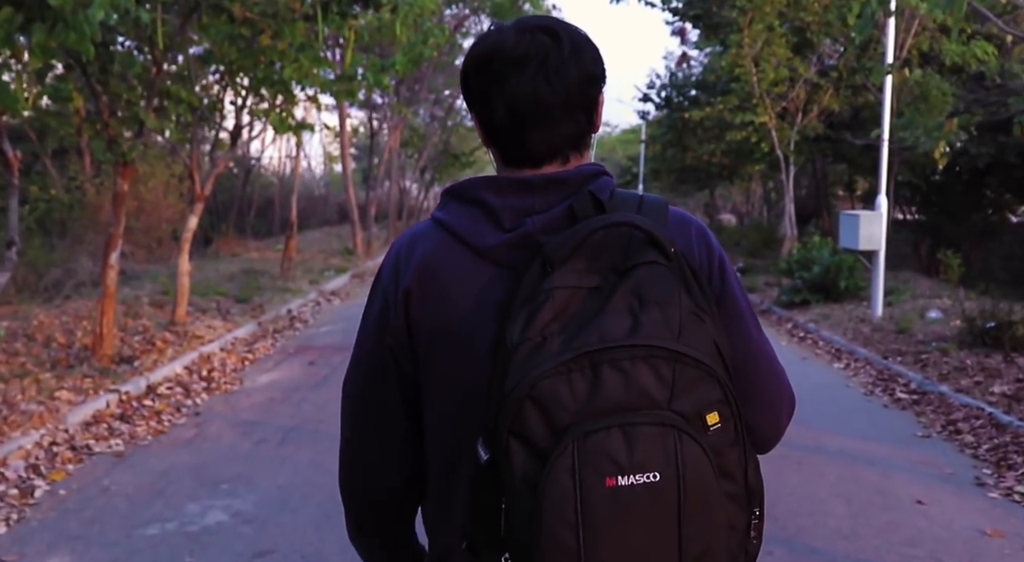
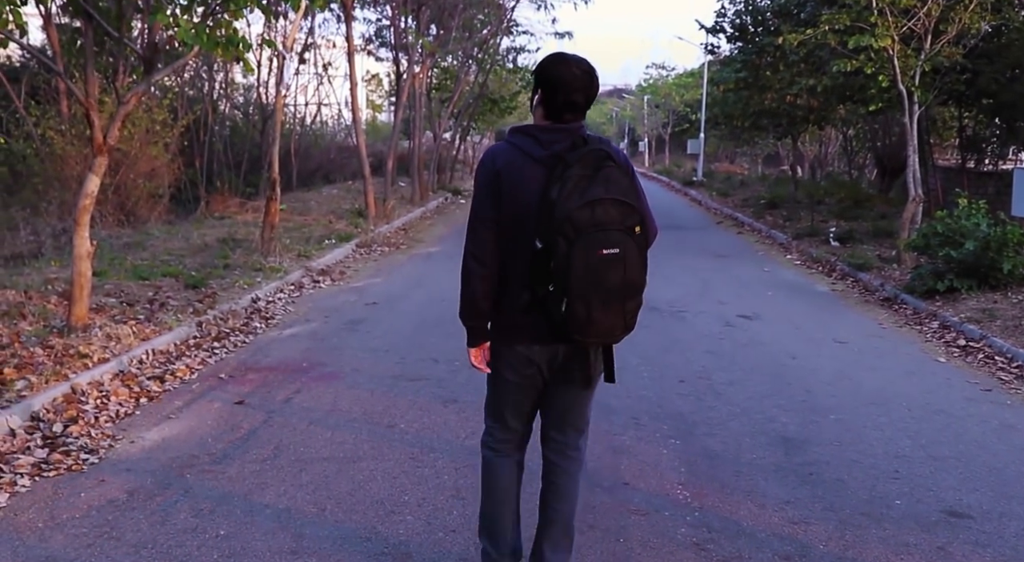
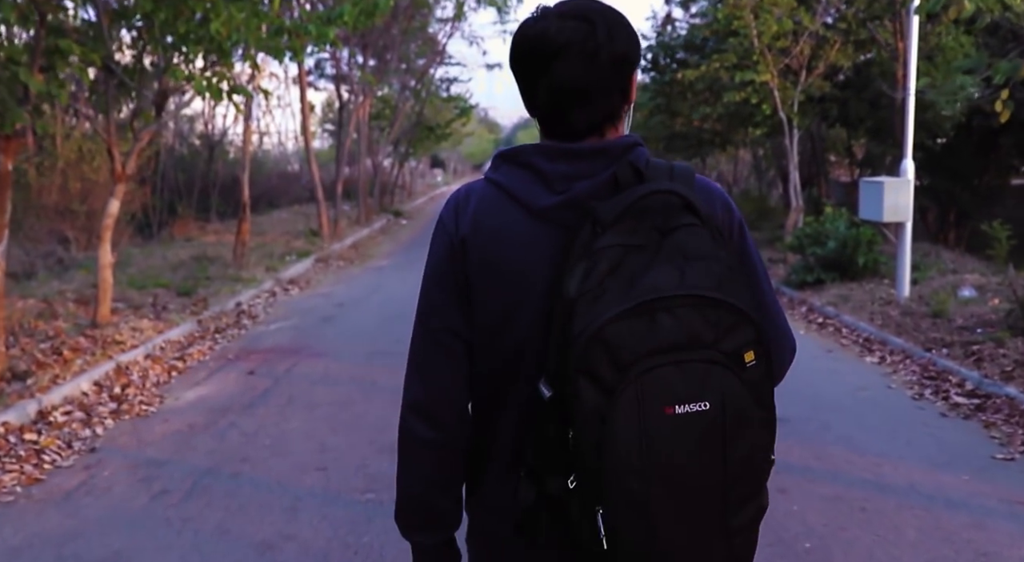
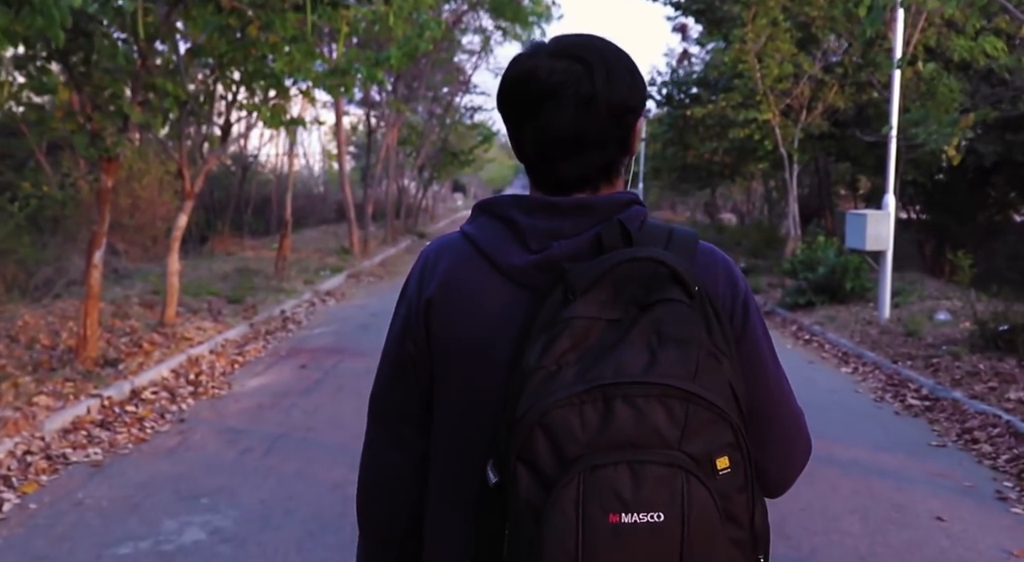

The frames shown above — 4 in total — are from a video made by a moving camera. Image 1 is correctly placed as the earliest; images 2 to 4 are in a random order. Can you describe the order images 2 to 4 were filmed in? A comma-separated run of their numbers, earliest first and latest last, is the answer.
4, 3, 2
